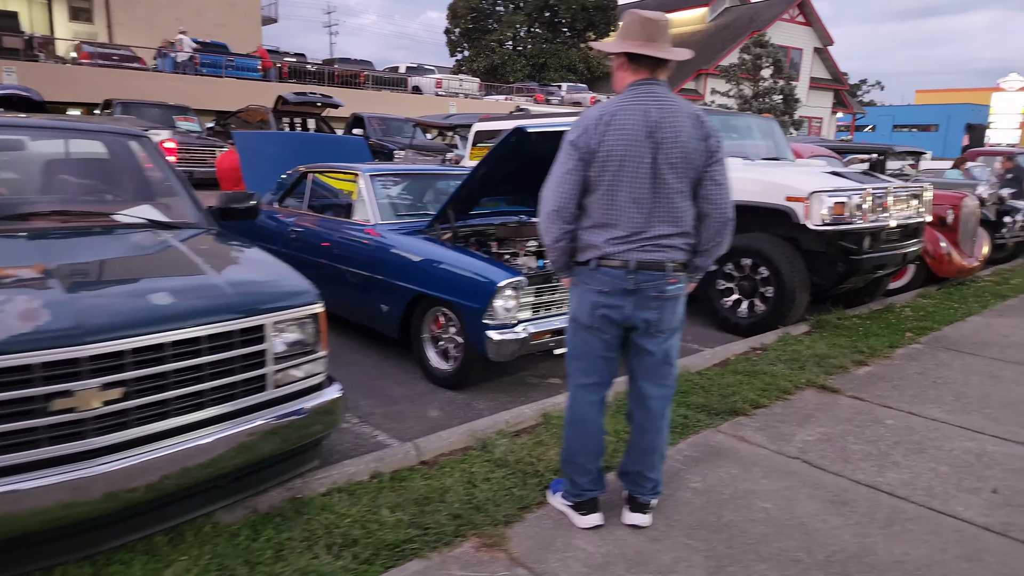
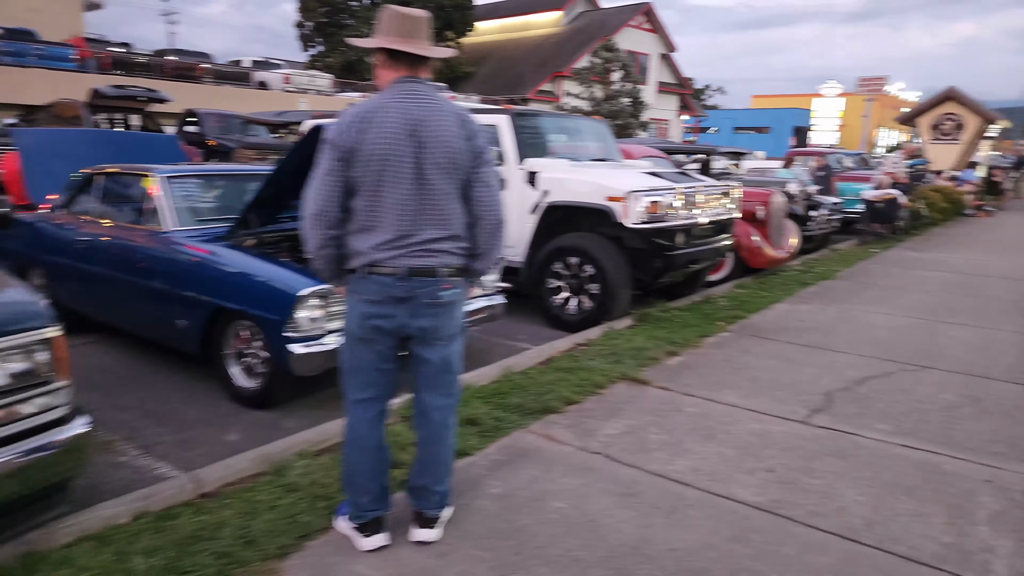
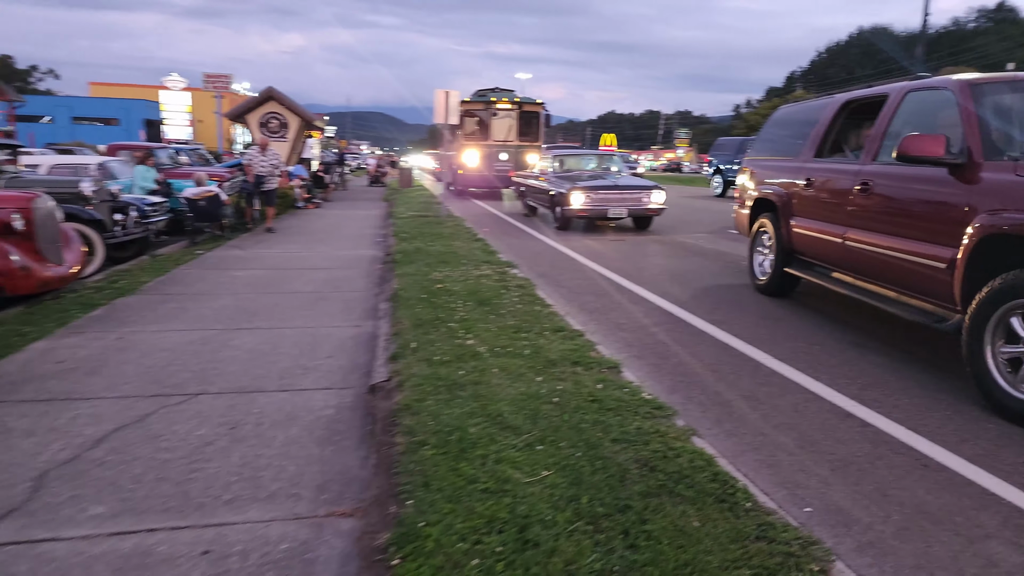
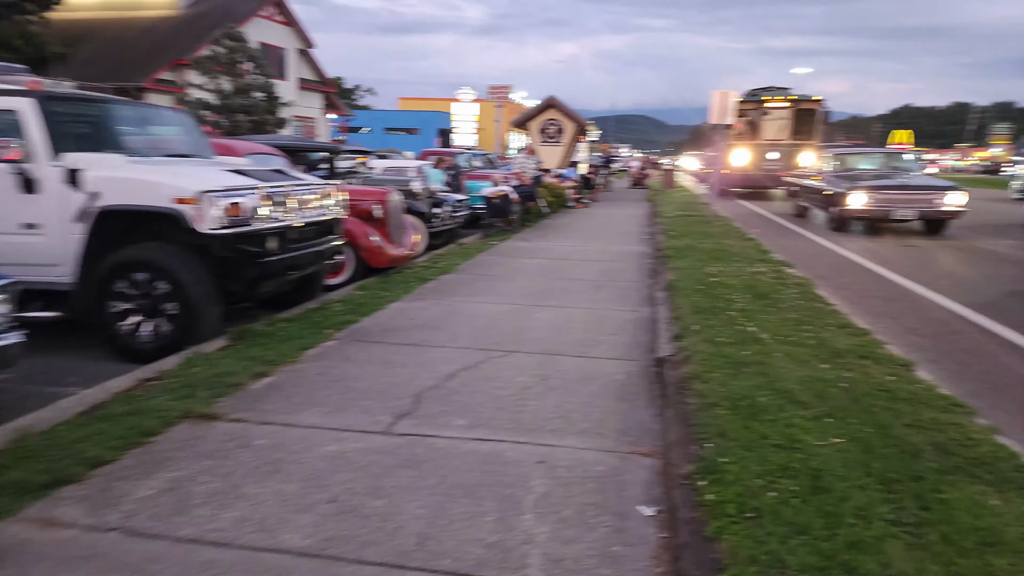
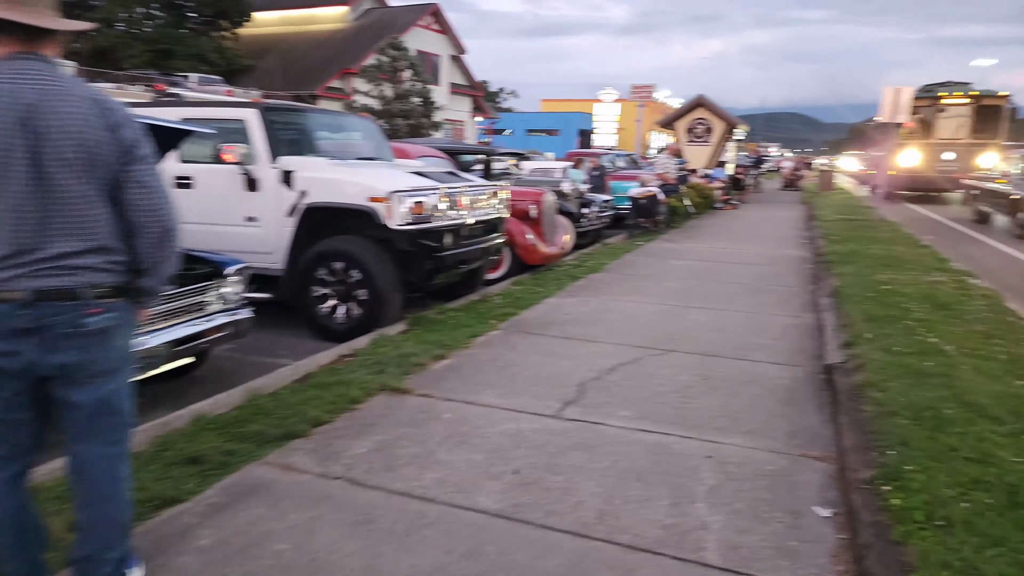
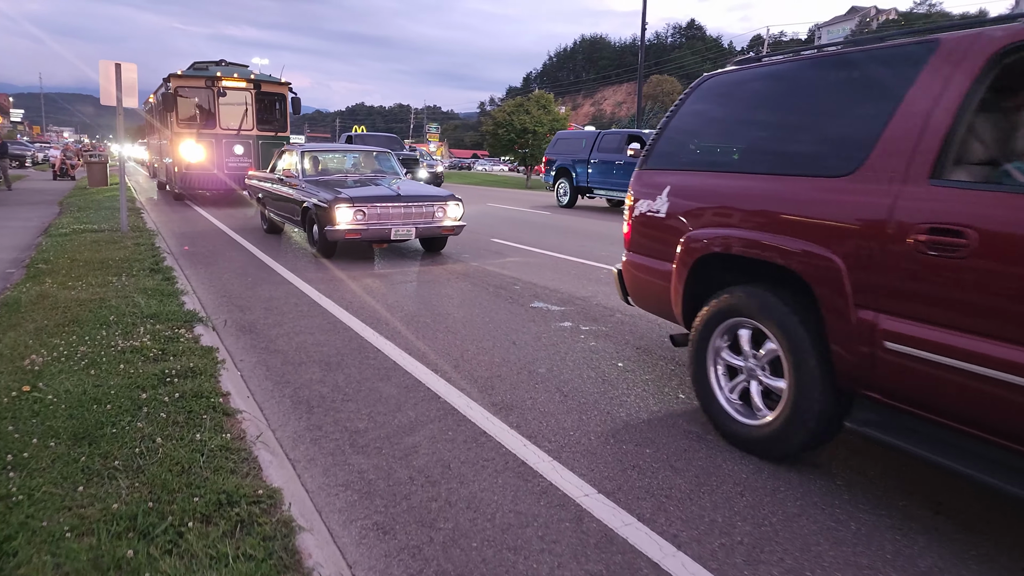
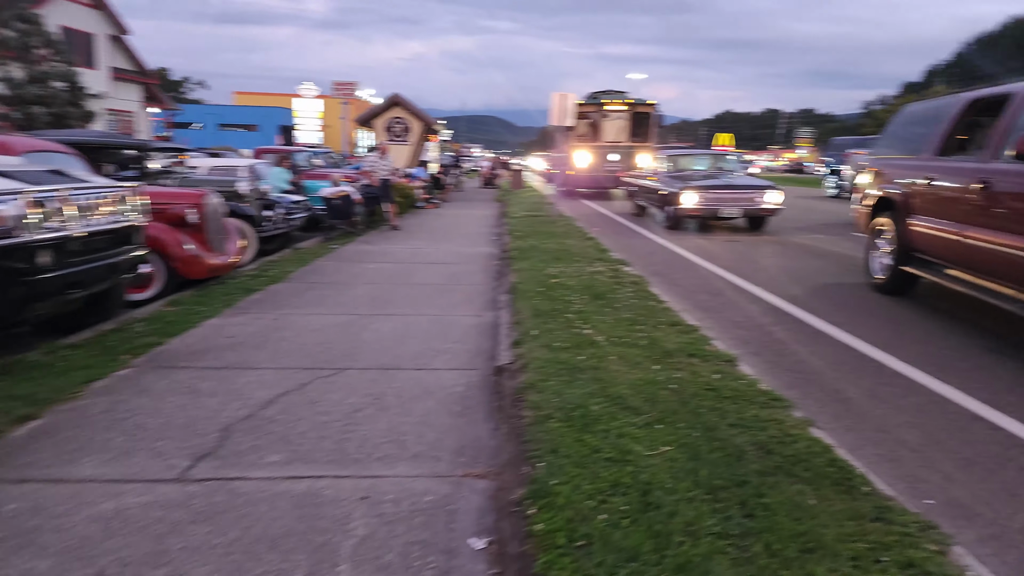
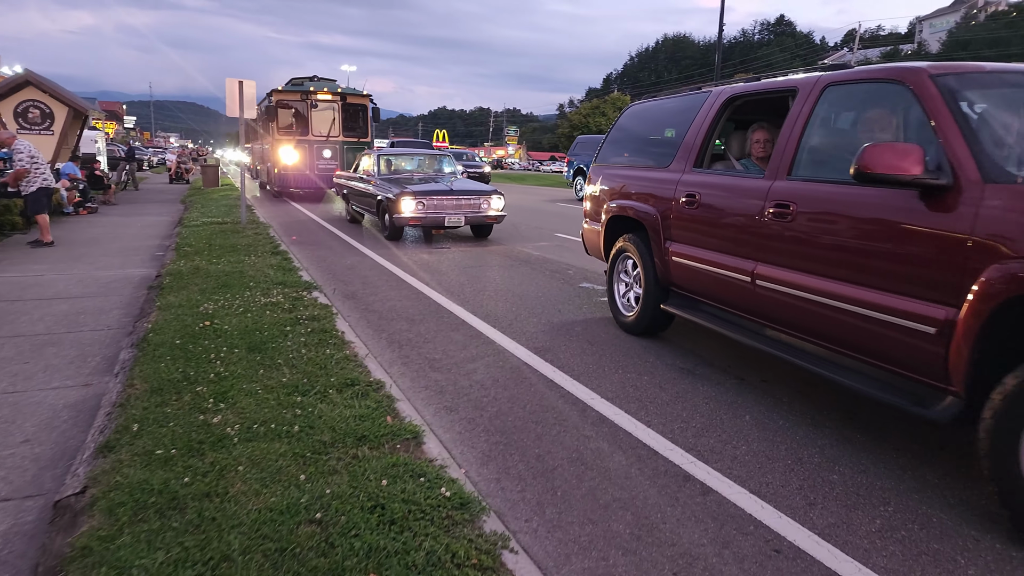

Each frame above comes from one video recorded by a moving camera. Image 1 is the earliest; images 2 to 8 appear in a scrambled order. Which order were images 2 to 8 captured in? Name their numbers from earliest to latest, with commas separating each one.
2, 5, 4, 7, 3, 8, 6
